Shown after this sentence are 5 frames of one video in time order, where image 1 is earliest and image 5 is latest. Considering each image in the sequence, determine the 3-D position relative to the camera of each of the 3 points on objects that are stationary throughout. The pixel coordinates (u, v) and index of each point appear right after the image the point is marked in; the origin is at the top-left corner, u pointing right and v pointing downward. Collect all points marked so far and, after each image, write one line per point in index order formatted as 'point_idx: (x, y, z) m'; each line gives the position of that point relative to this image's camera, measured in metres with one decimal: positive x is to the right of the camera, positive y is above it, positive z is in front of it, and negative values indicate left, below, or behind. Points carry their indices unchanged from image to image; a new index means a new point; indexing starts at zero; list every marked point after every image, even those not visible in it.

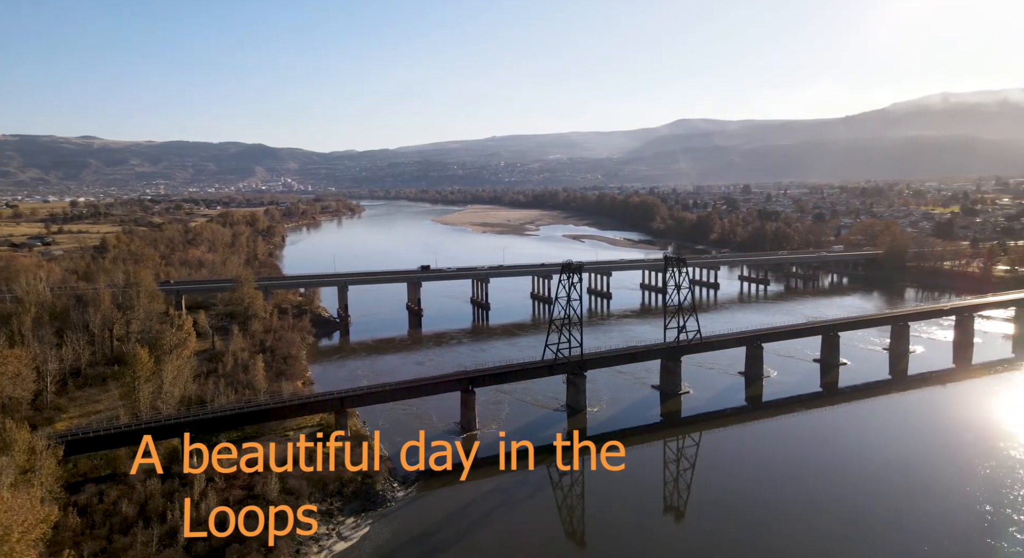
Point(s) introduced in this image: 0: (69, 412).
0: (-12.0, -3.6, +19.3) m
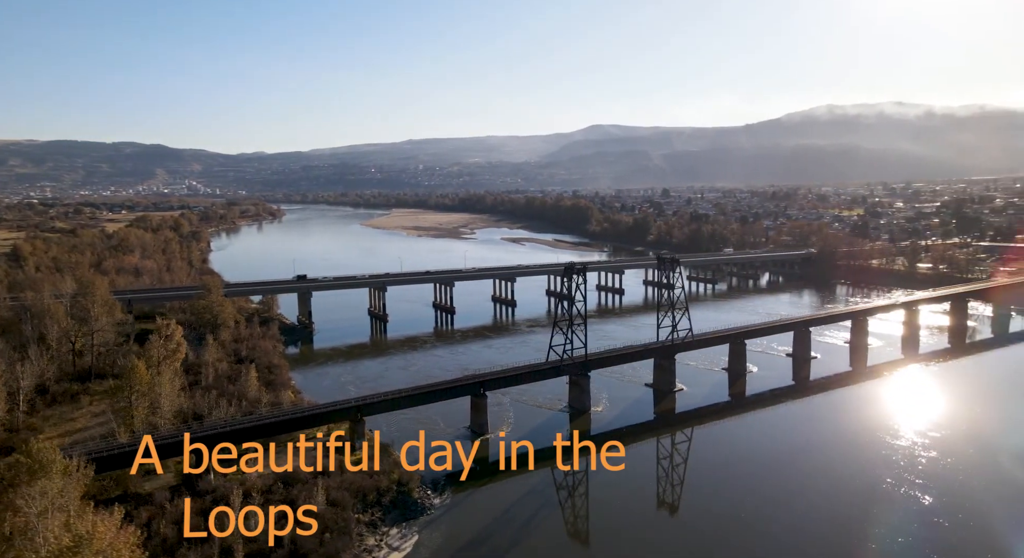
0: (-11.6, -3.8, +17.8) m
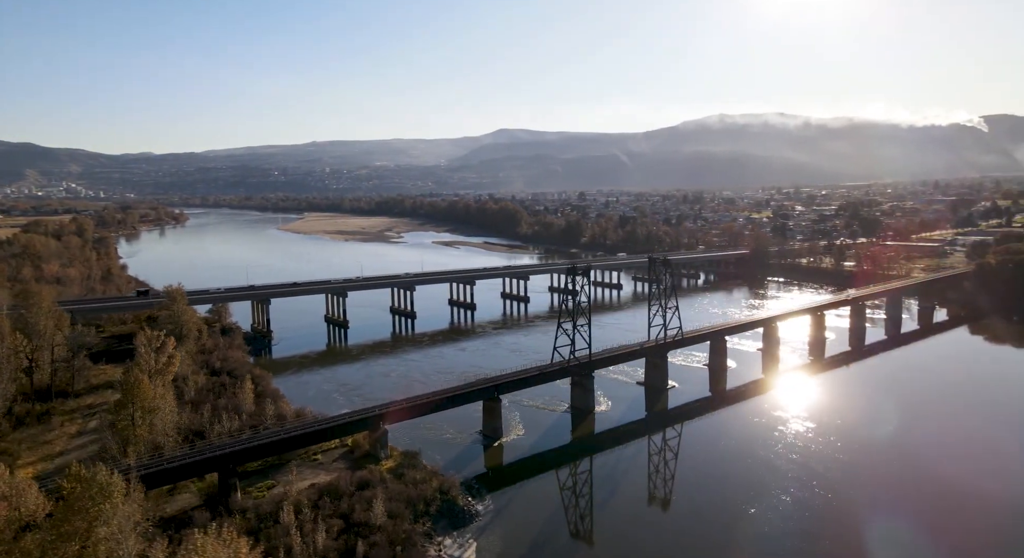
0: (-11.0, -4.0, +16.1) m
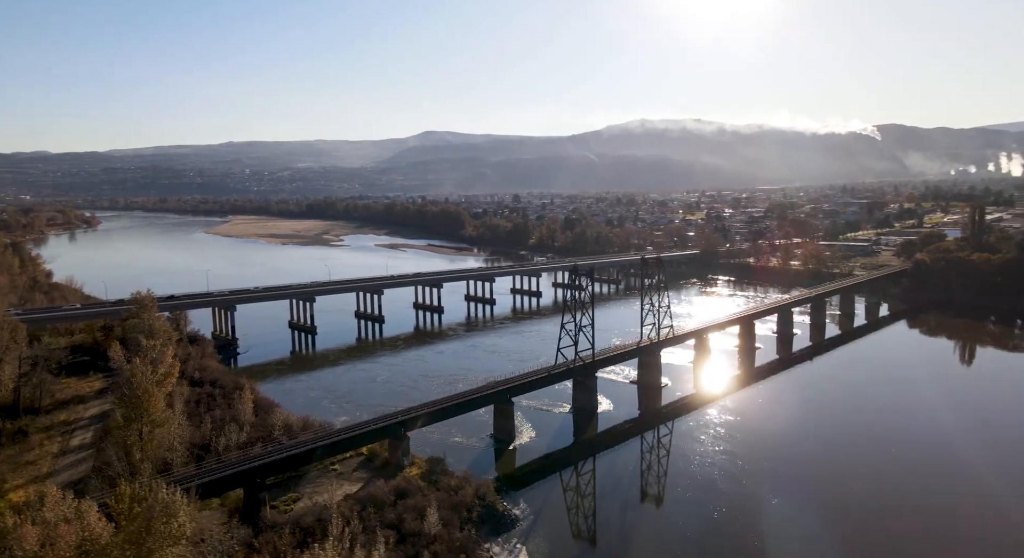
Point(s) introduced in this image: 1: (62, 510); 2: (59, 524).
0: (-10.3, -4.1, +14.6) m
1: (-5.8, -3.0, +9.1) m
2: (-5.7, -3.1, +9.0) m
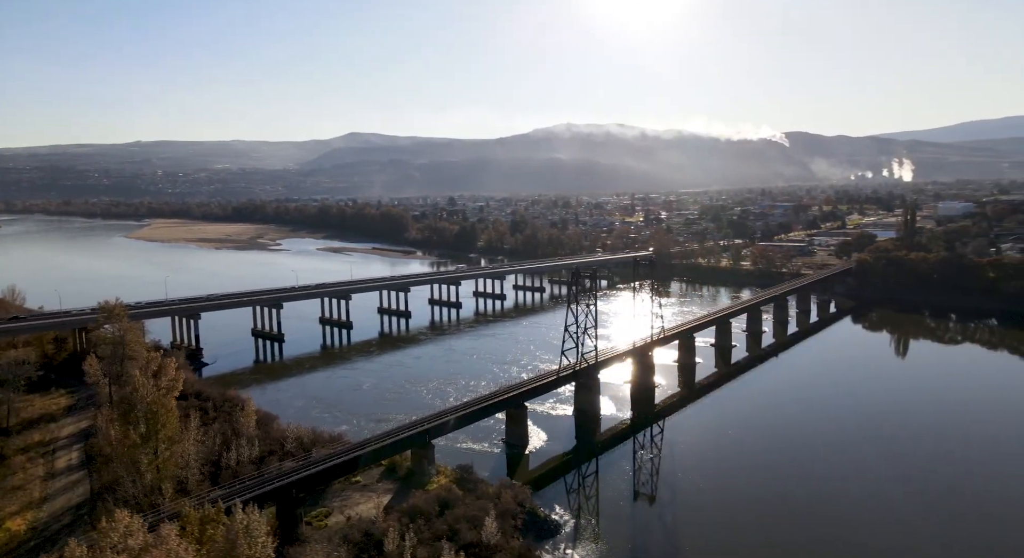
0: (-9.4, -4.3, +13.2) m
1: (-4.3, -3.0, +8.2) m
2: (-4.3, -3.1, +8.1) m
